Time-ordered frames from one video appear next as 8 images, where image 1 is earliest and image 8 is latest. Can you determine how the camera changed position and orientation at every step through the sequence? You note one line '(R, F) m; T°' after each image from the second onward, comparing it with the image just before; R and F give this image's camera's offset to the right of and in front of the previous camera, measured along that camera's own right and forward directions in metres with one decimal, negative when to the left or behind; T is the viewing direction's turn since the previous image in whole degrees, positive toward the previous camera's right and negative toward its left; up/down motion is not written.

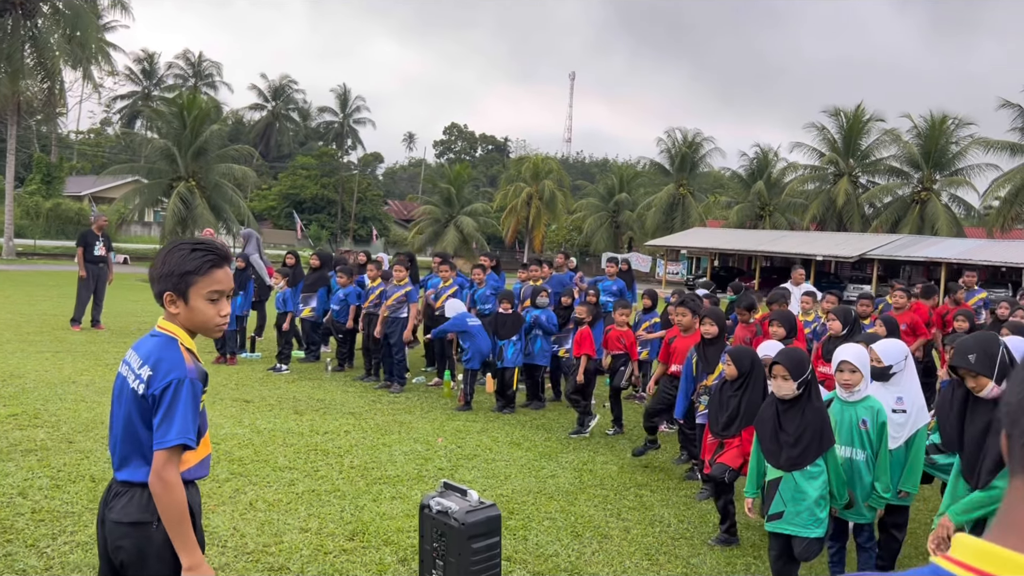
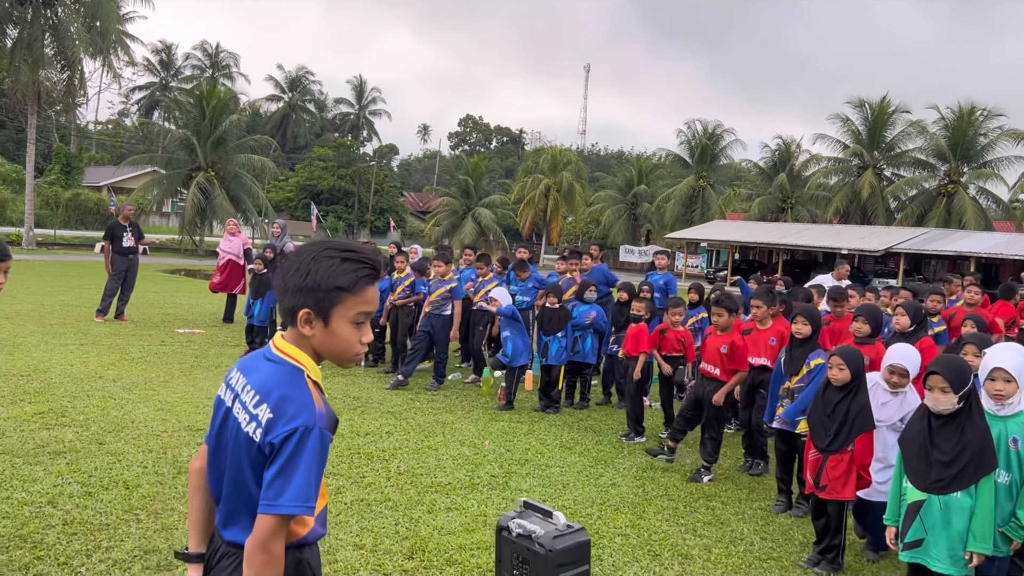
(-0.3, +0.3) m; -1°
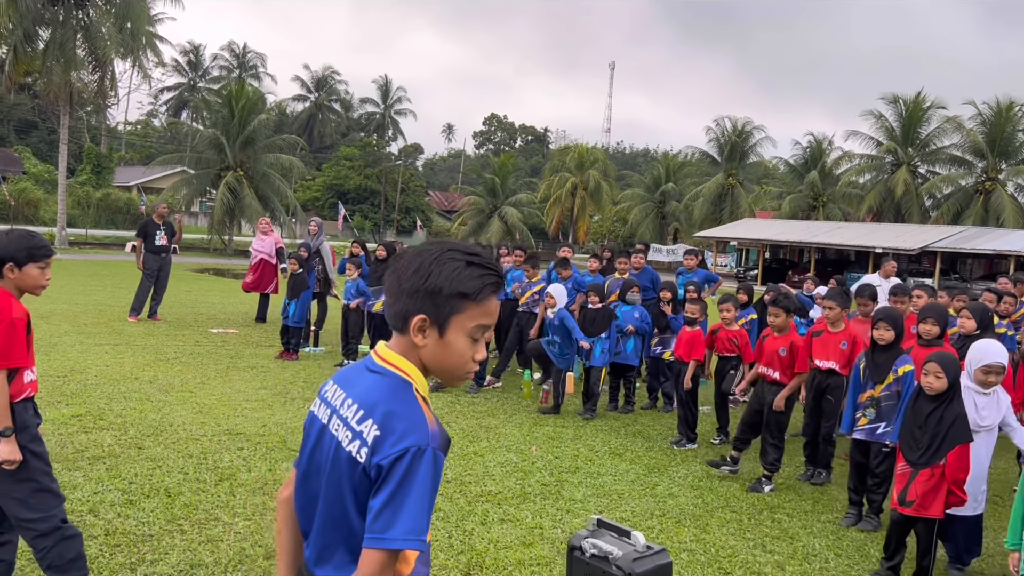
(-0.2, +0.2) m; -2°
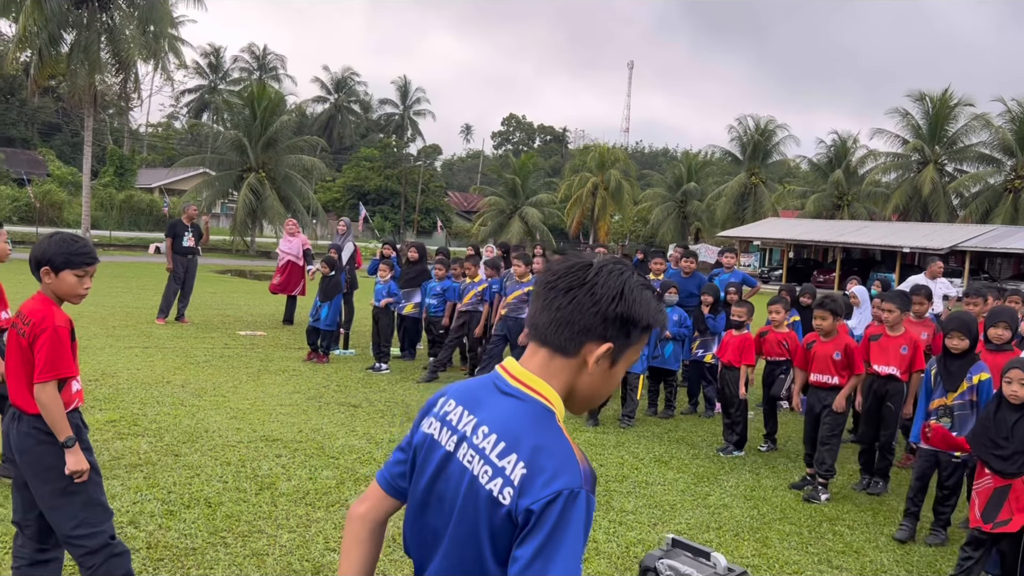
(-0.2, +0.2) m; -1°
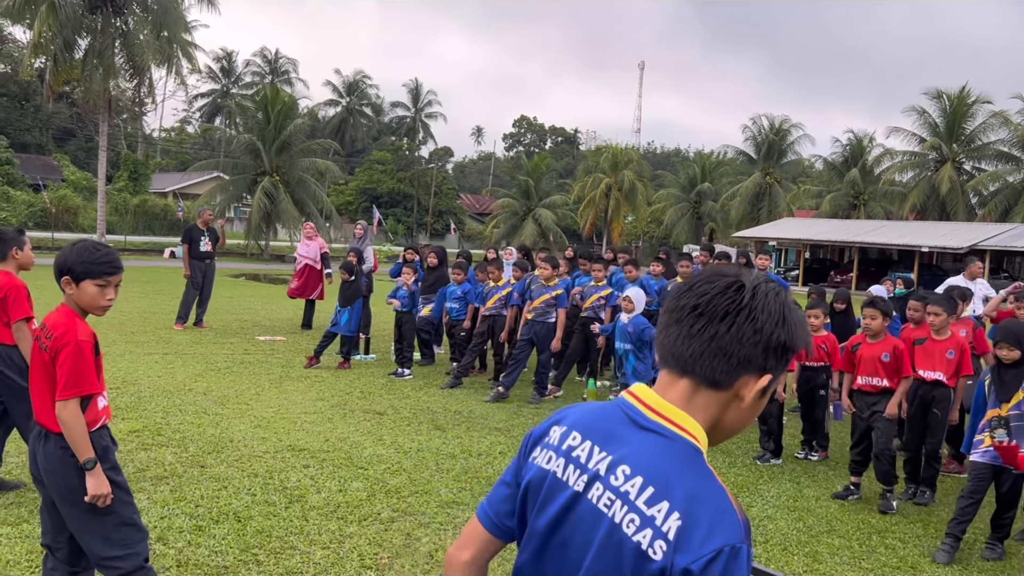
(-0.1, +0.1) m; -1°
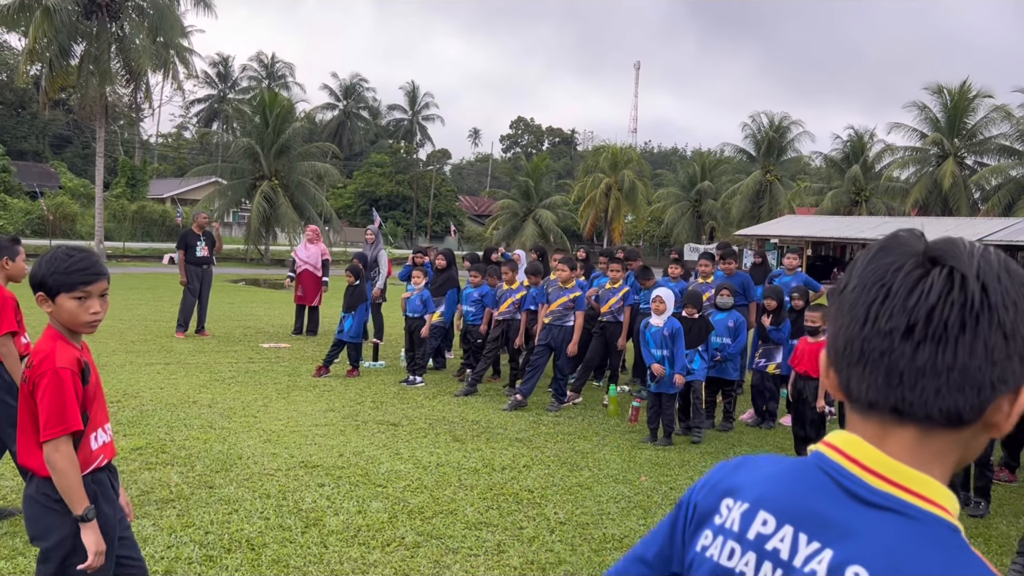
(-0.1, +0.3) m; 0°
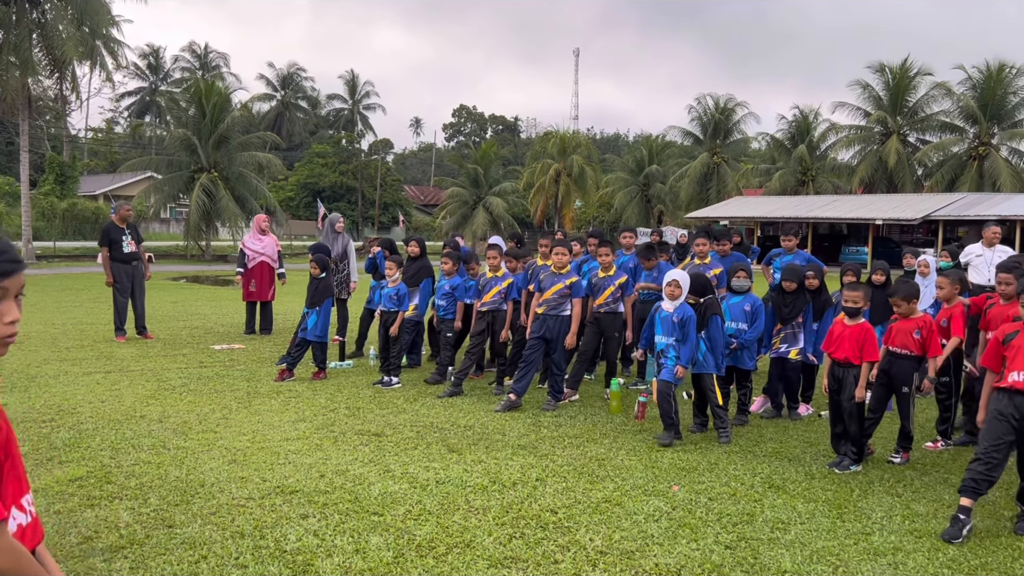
(-0.3, +0.7) m; +4°
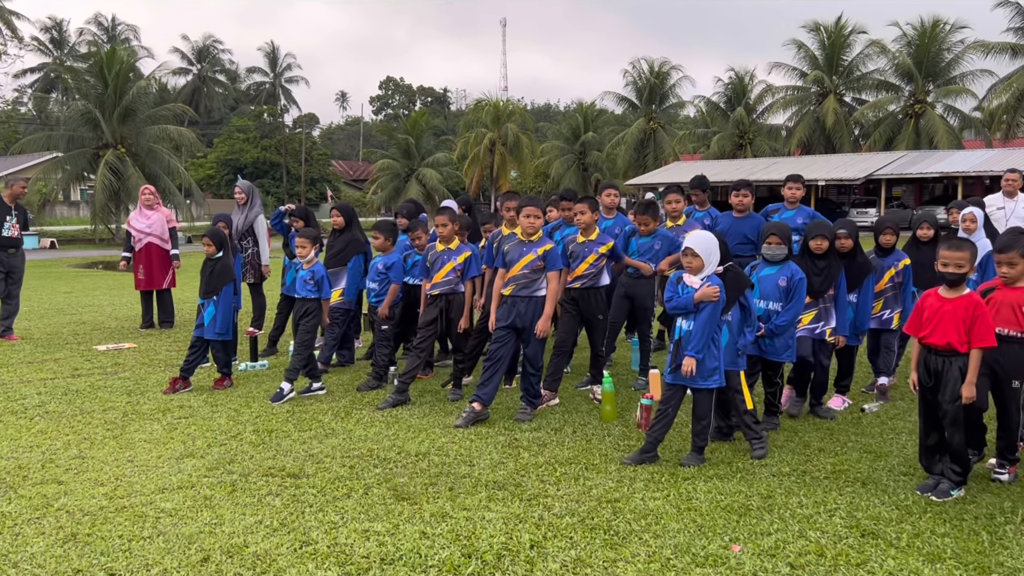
(-0.1, +1.5) m; +4°
